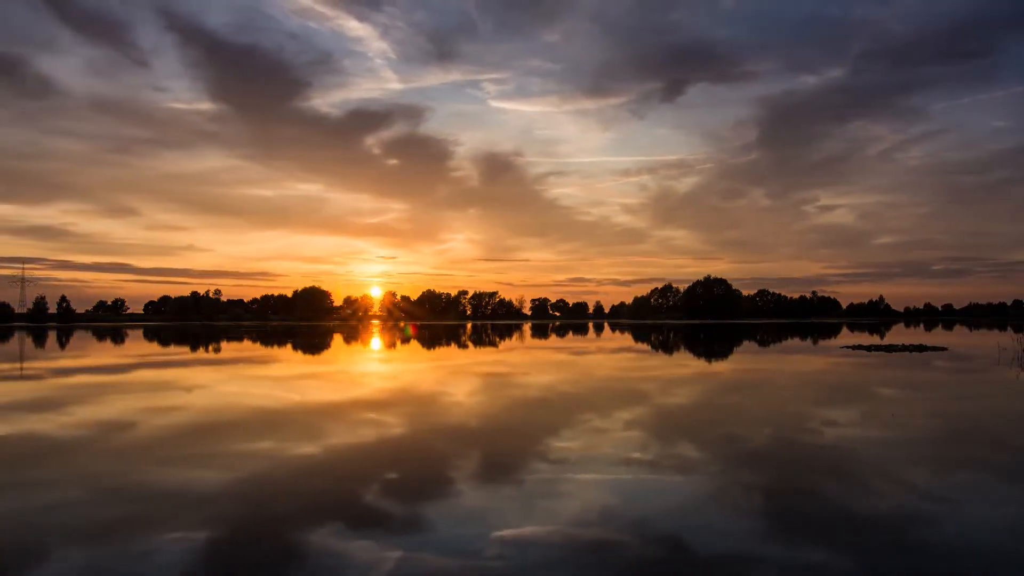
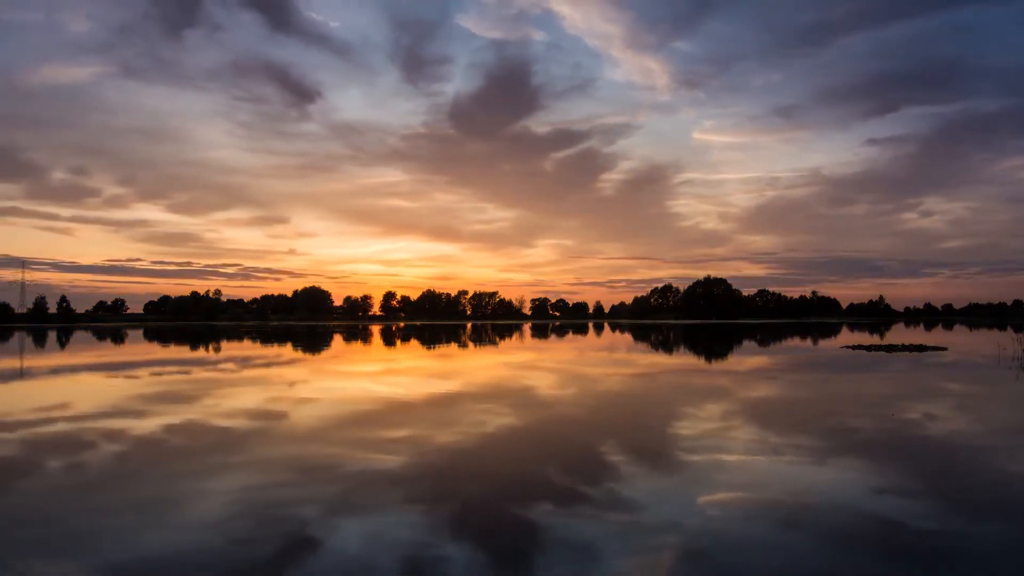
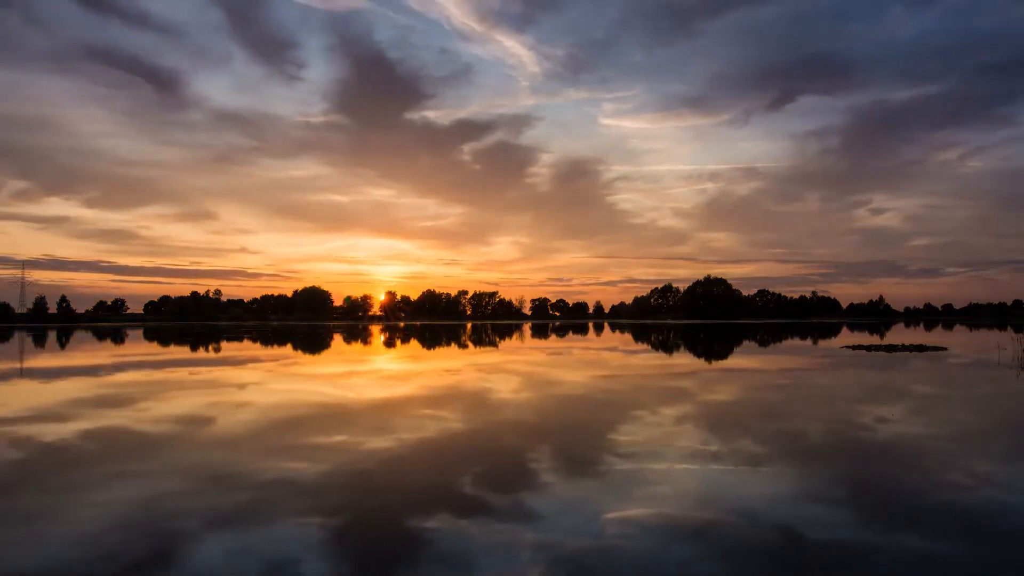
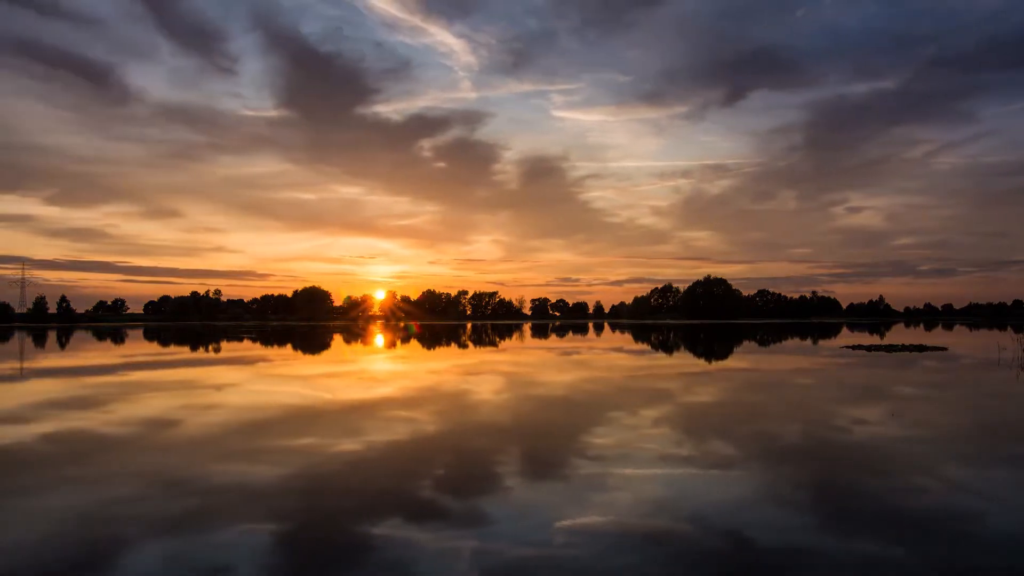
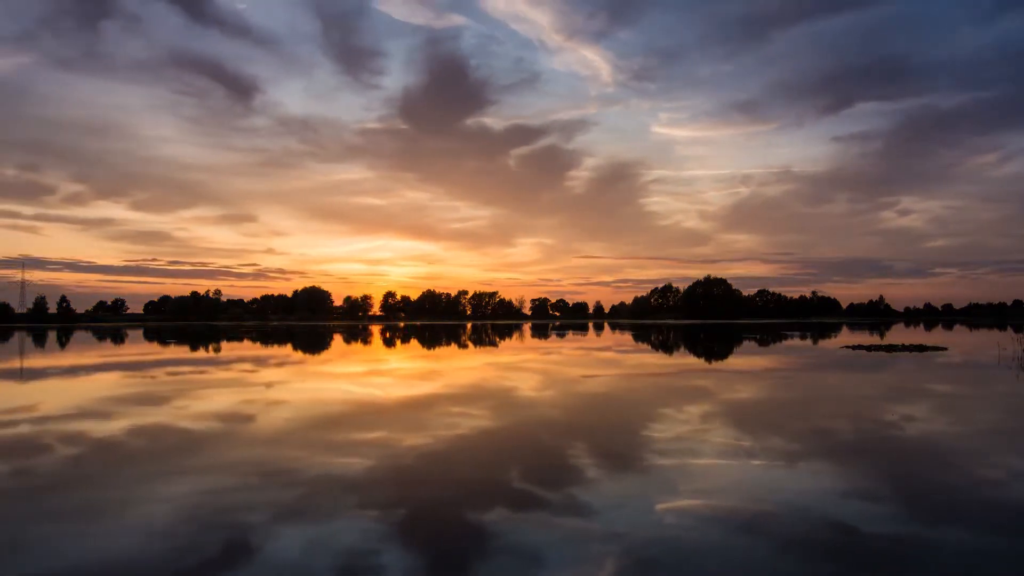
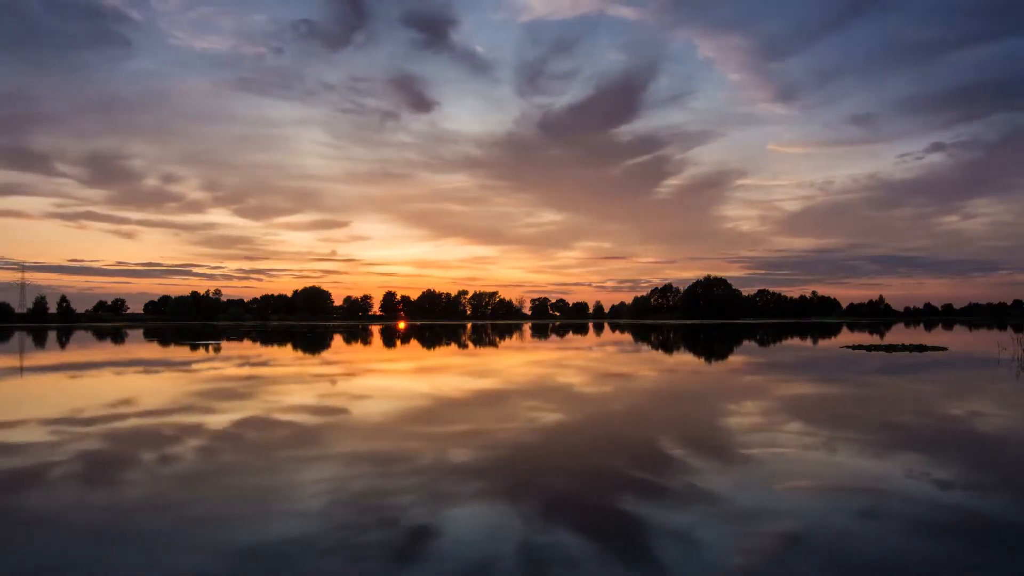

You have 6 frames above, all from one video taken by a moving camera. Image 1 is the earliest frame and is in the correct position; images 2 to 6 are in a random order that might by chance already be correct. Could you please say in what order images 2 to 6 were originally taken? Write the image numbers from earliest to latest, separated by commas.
4, 3, 5, 2, 6
